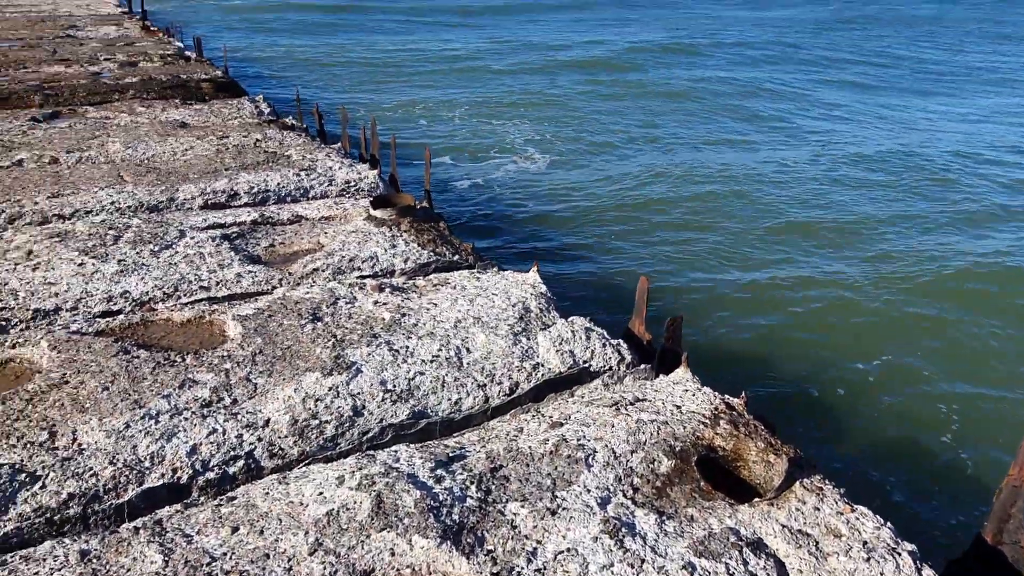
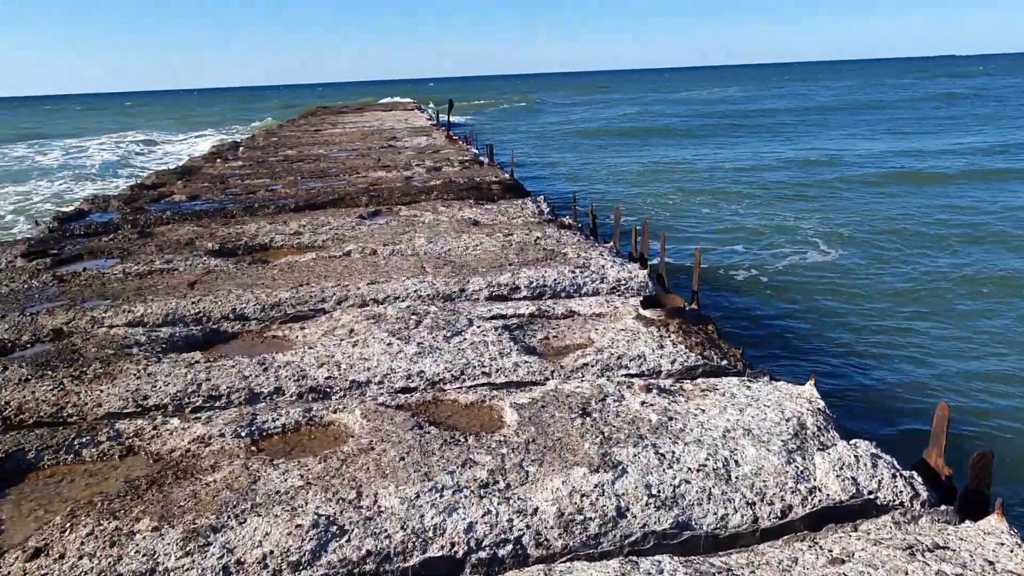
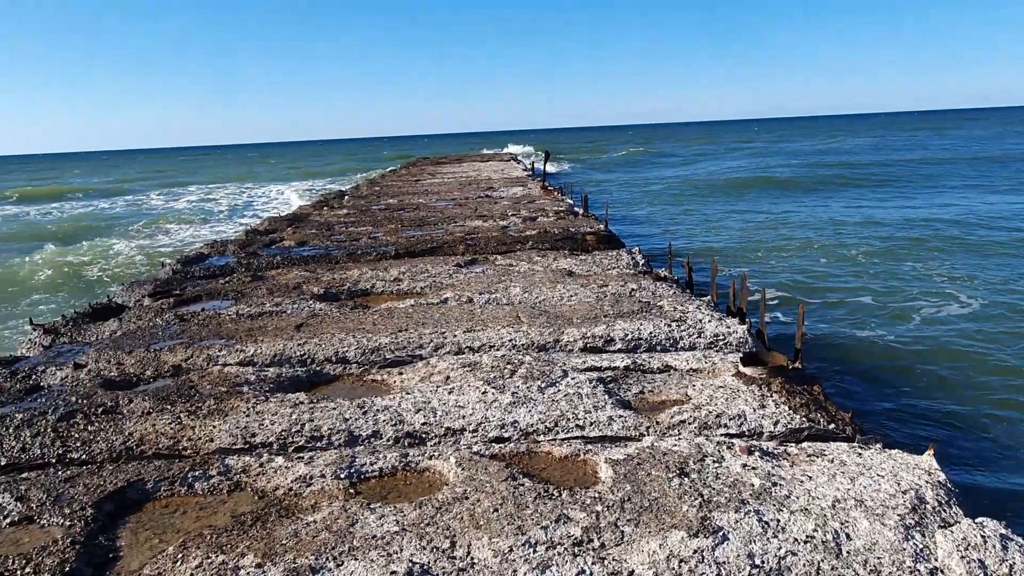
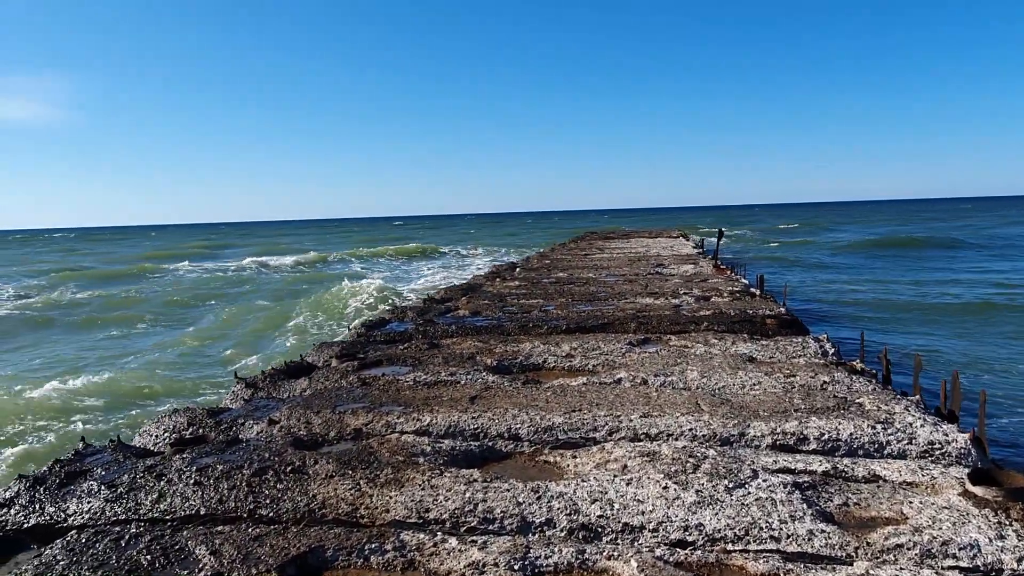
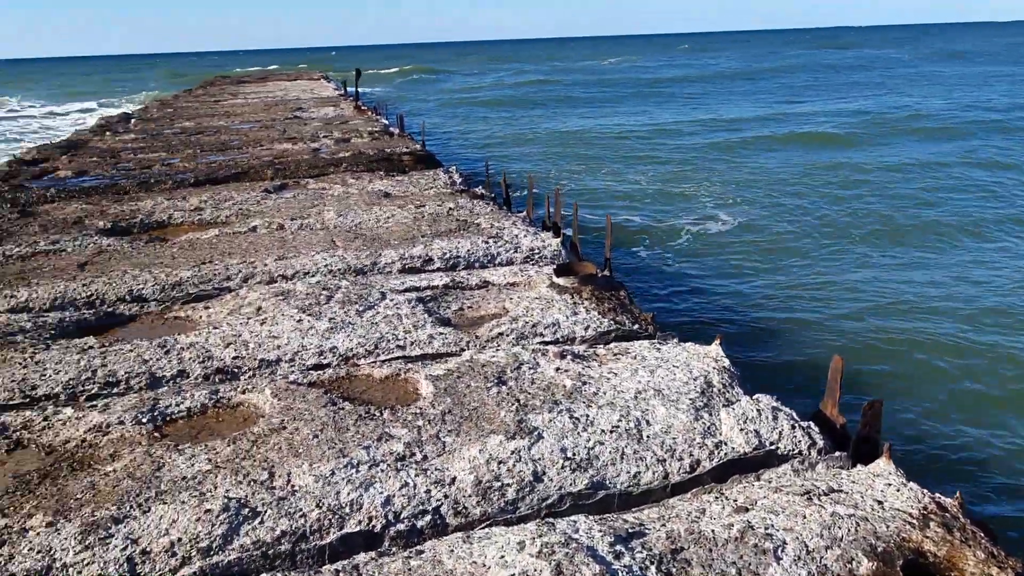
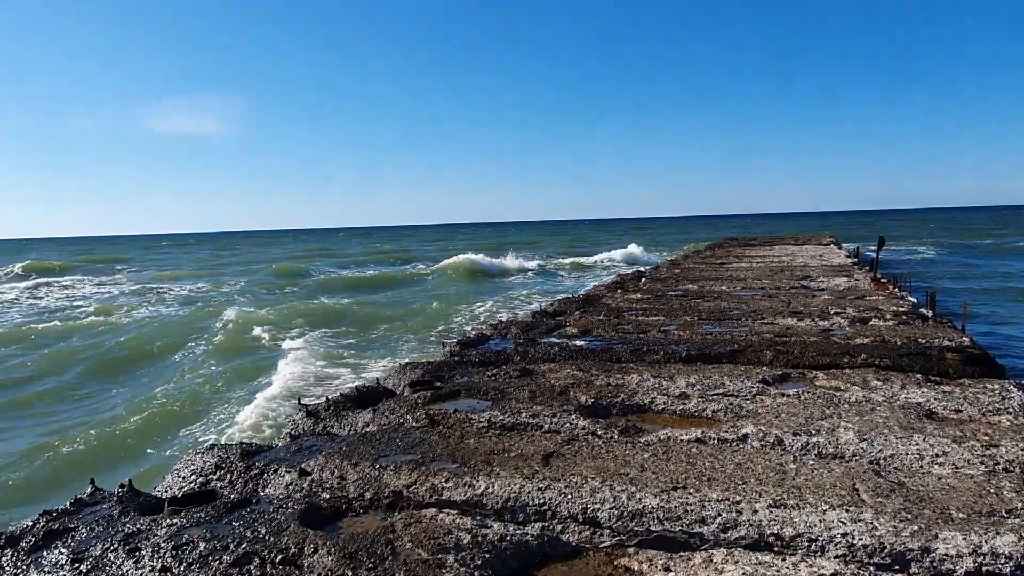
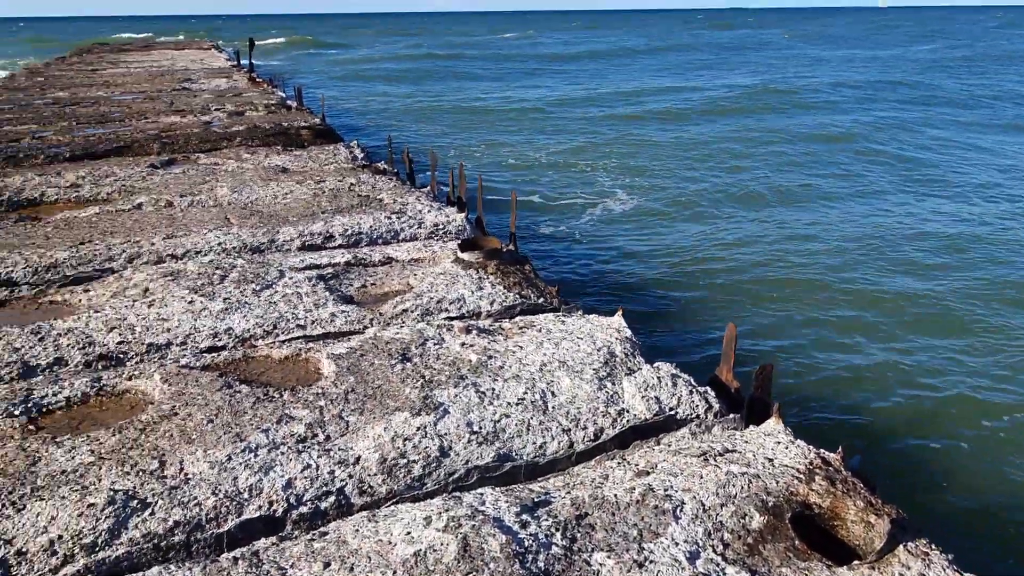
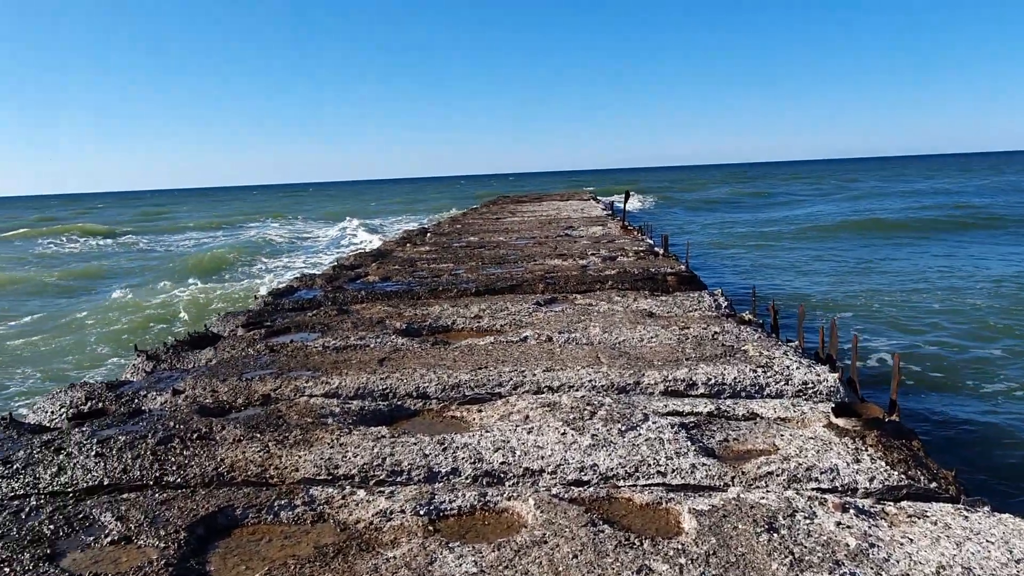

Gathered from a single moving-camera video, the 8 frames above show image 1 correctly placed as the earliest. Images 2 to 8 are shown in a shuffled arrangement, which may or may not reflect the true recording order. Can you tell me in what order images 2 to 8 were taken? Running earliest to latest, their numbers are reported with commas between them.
7, 5, 2, 3, 8, 4, 6
